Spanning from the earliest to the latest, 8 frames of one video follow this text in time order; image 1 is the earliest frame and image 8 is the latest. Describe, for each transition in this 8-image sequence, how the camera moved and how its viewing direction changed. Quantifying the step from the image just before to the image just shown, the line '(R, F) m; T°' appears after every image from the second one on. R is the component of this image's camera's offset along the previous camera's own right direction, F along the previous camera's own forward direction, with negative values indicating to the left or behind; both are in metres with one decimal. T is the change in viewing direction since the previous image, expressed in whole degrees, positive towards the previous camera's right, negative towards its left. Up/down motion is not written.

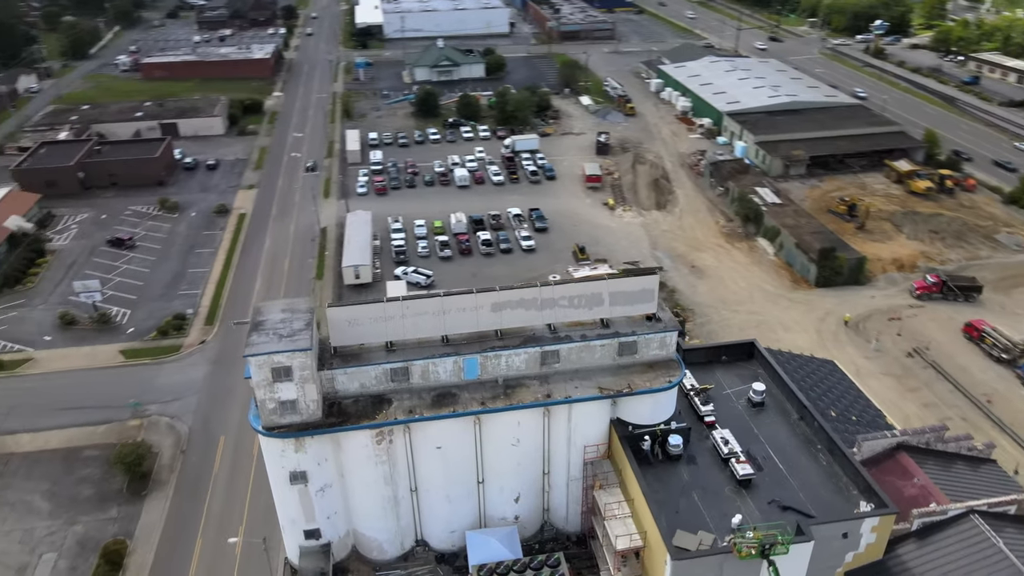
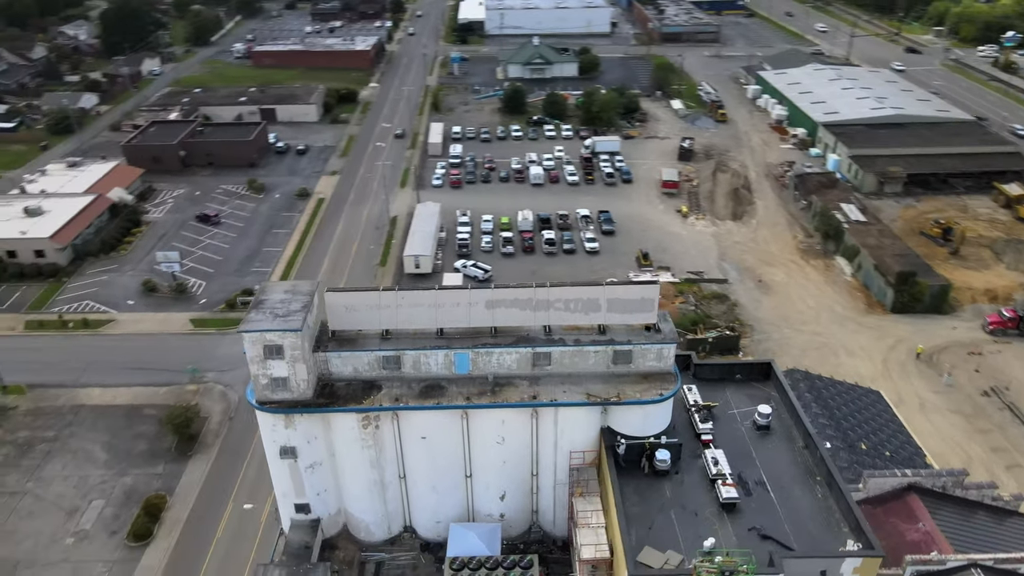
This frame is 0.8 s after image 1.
(+1.9, +0.1) m; -7°
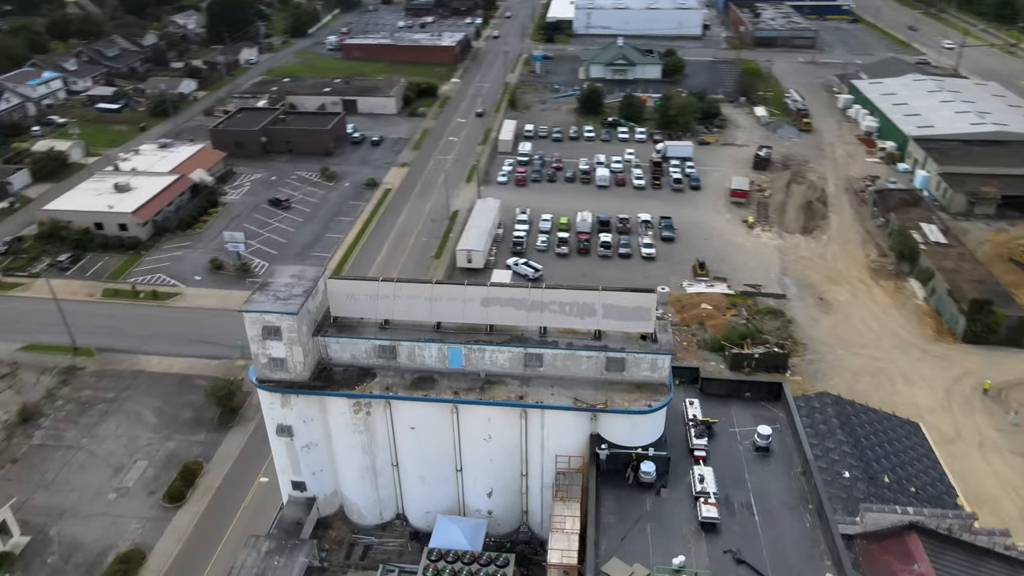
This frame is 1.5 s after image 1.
(+1.7, +0.1) m; -6°
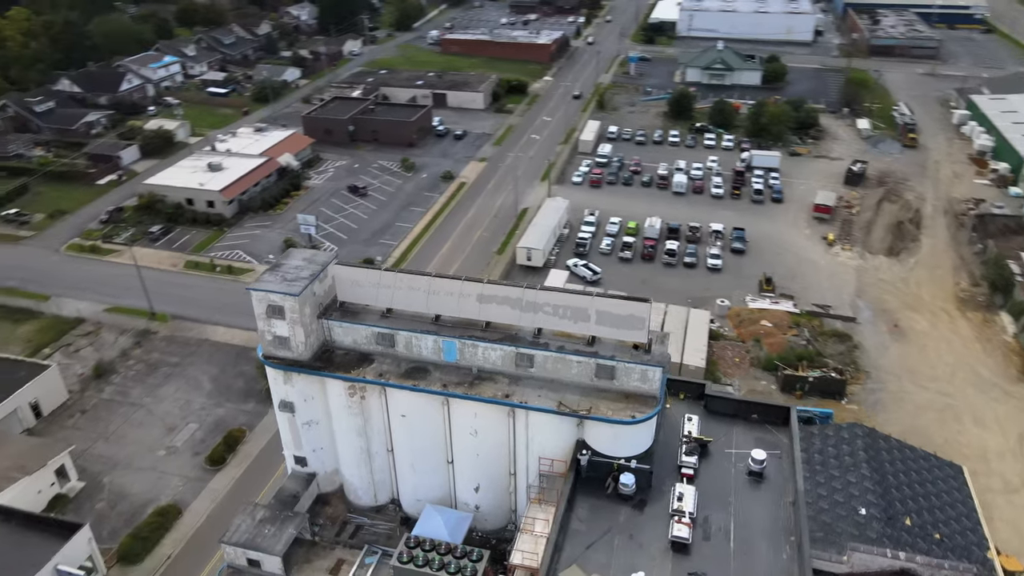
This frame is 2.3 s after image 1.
(+1.9, +0.1) m; -7°
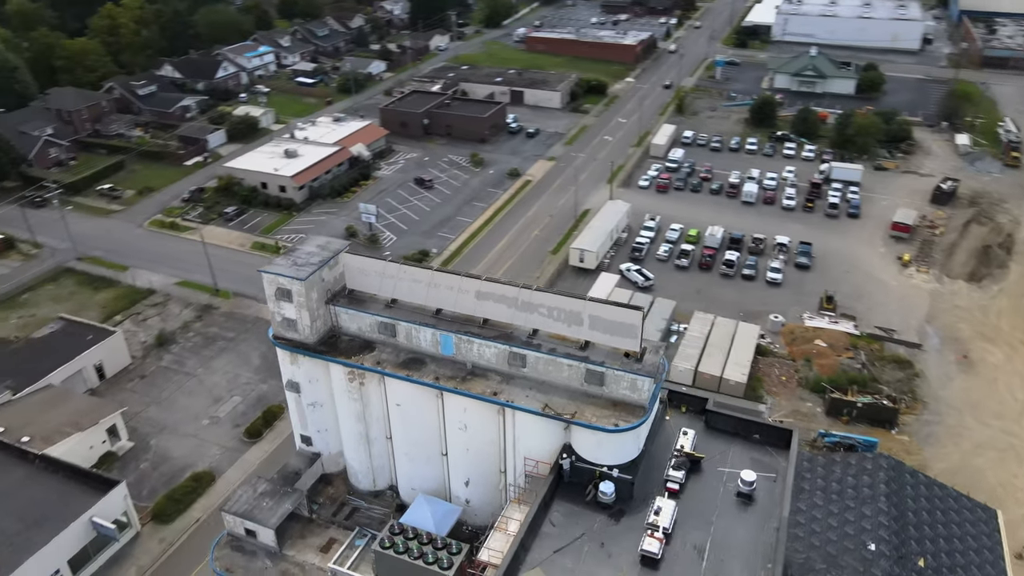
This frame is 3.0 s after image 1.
(+1.7, +0.1) m; -7°
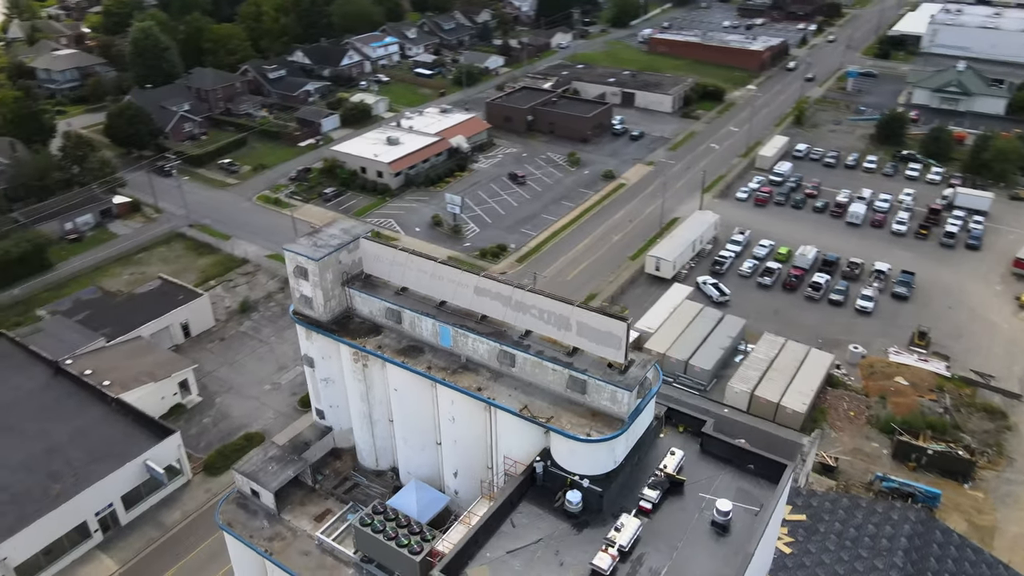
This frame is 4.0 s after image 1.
(+2.4, +0.1) m; -9°
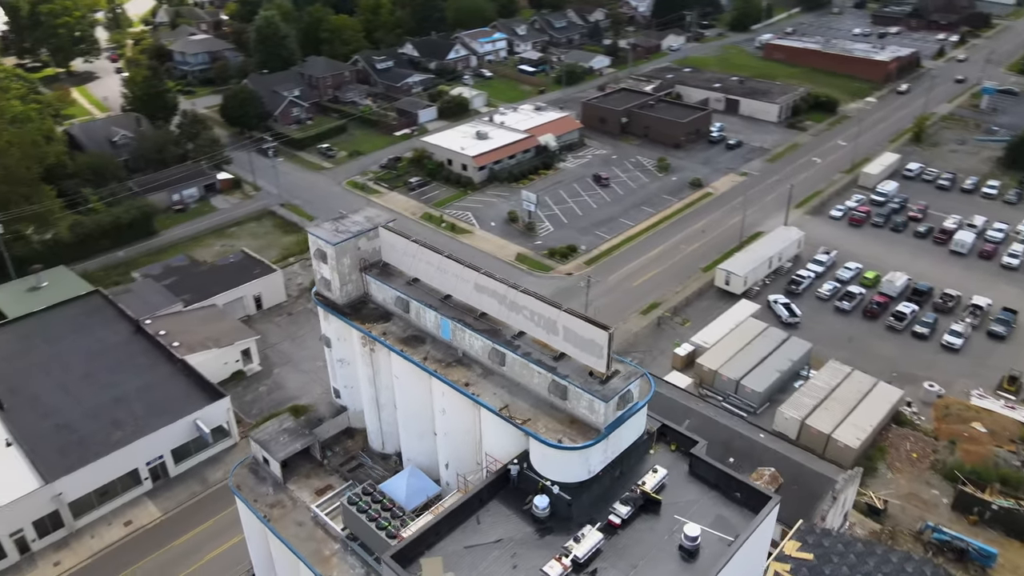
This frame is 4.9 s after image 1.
(+2.2, +0.1) m; -8°
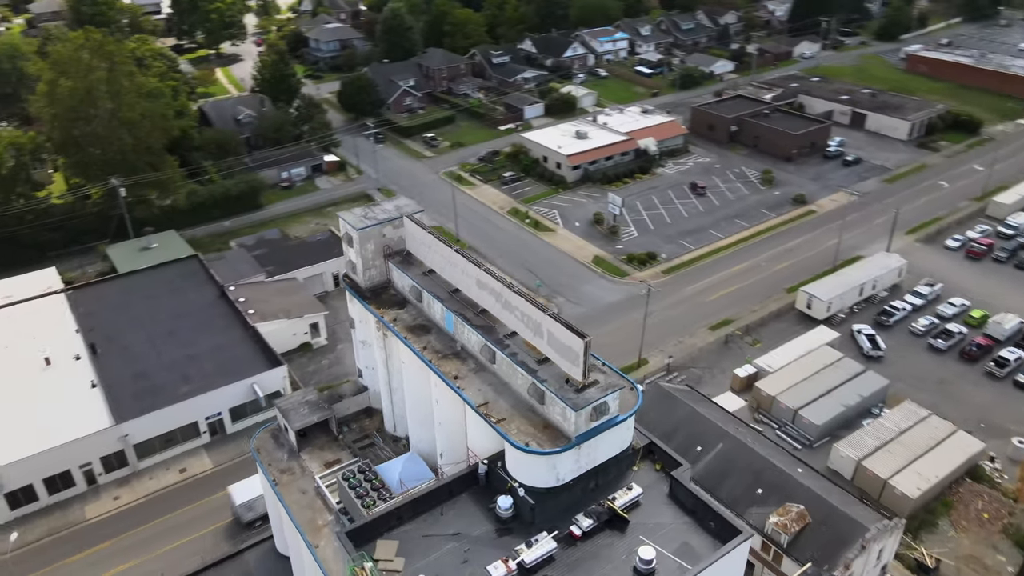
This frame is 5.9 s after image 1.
(+2.4, +0.1) m; -9°
